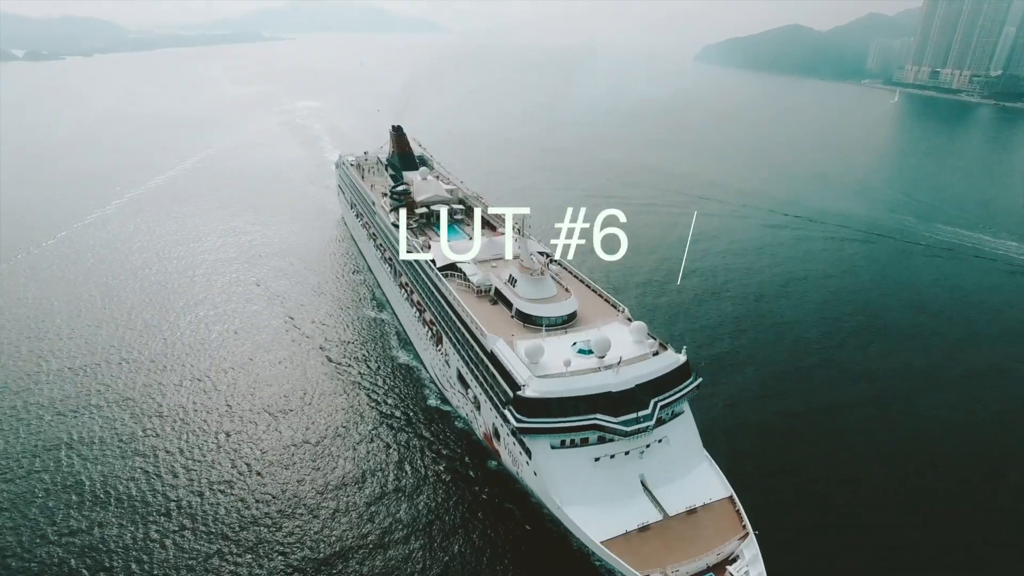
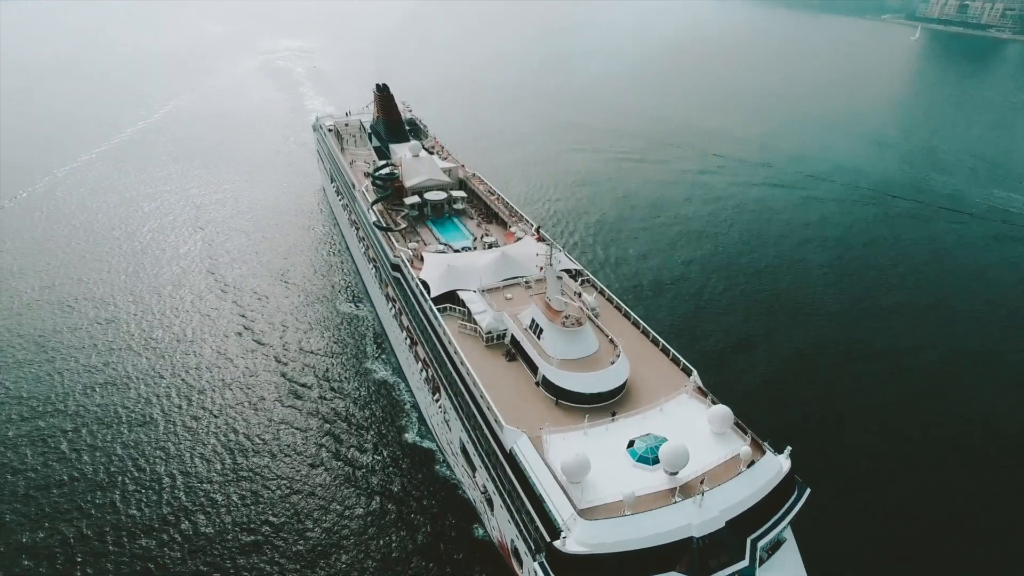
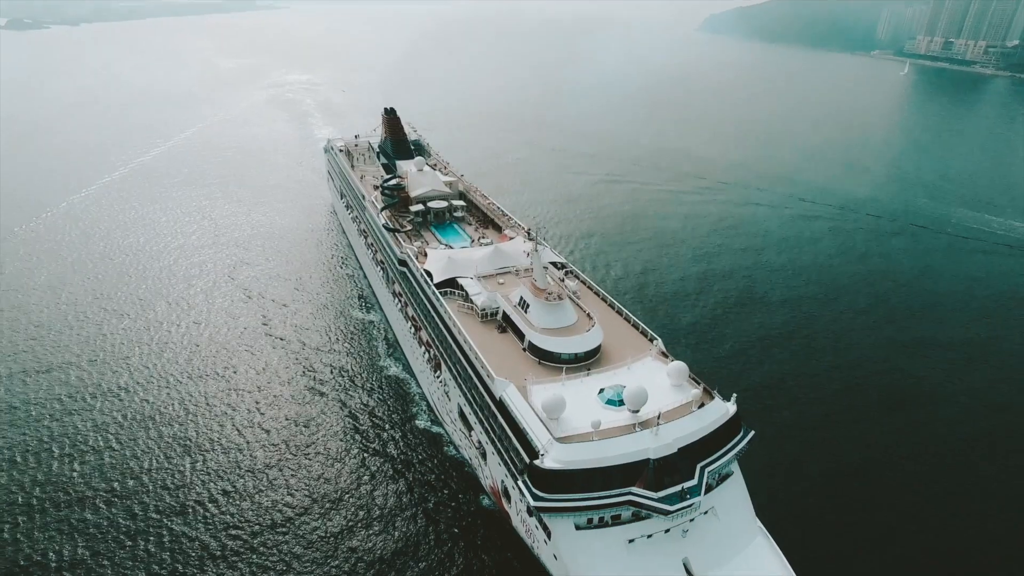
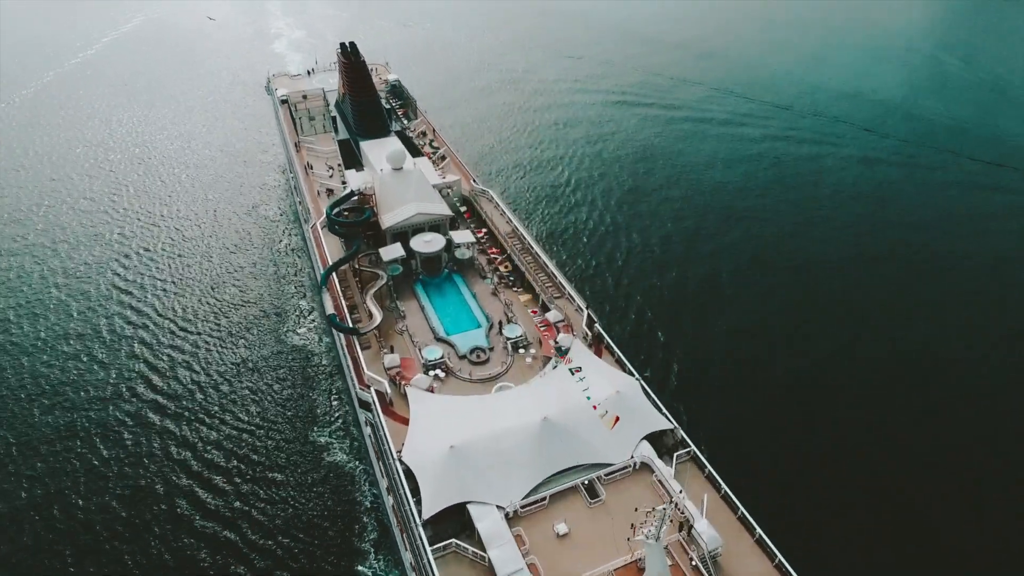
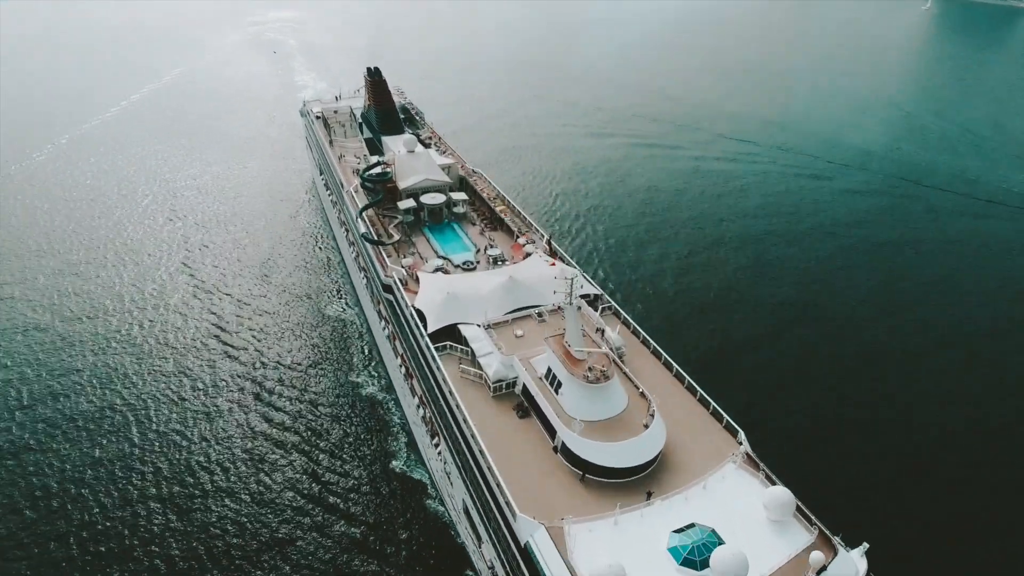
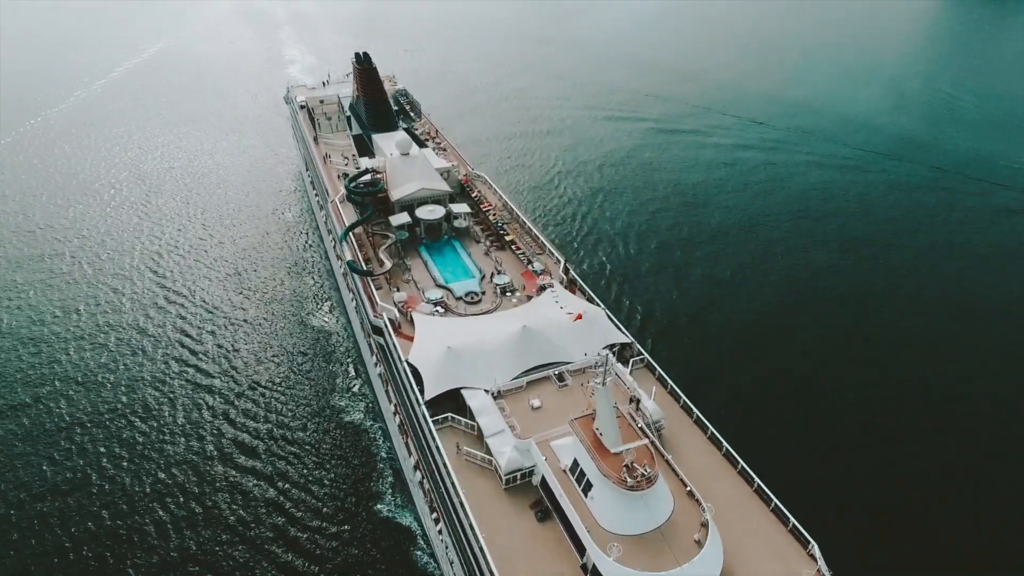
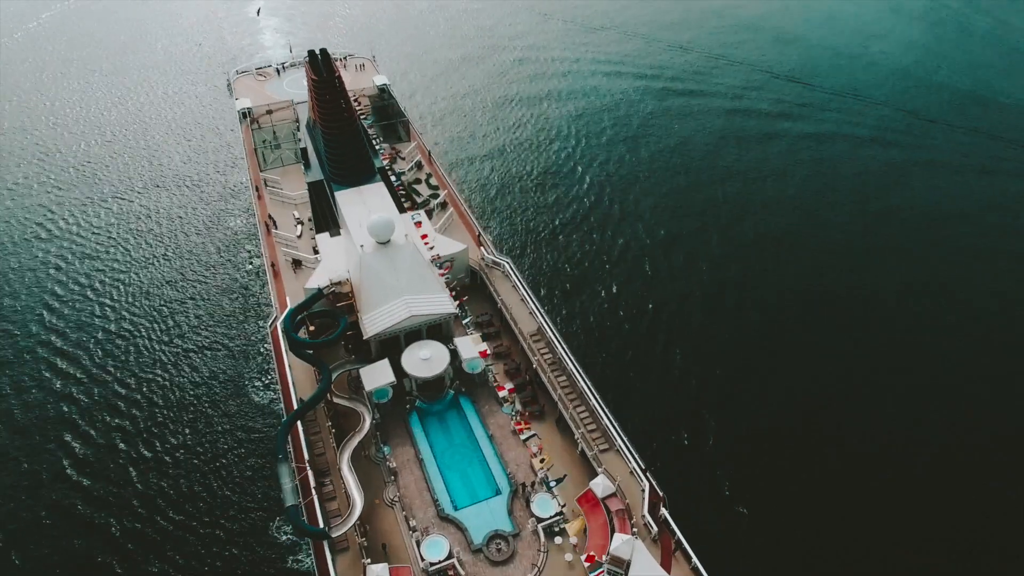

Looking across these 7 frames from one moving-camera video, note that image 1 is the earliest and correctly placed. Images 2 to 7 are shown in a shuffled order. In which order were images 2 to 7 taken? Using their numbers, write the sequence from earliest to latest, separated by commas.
3, 2, 5, 6, 4, 7
